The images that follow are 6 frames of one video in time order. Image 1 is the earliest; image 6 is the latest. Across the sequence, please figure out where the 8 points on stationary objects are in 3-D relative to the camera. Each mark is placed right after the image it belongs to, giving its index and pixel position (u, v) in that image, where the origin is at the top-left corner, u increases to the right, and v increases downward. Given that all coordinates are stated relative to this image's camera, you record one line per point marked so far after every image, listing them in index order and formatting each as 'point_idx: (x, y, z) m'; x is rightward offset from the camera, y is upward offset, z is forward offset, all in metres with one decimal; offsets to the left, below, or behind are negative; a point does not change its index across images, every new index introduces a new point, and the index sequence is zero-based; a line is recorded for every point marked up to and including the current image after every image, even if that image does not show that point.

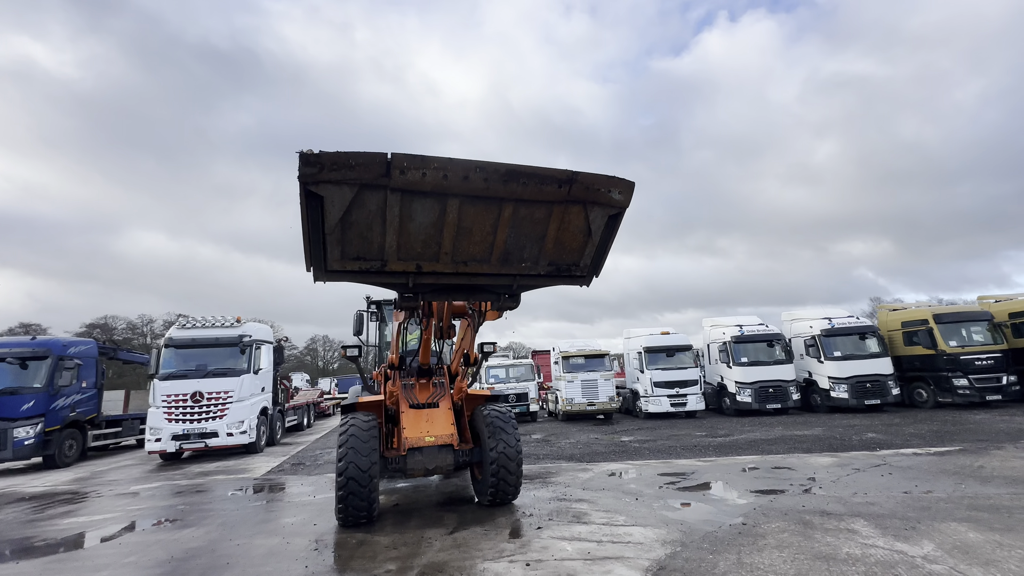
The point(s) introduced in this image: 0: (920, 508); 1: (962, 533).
0: (+4.4, -2.4, +4.8) m
1: (+4.1, -2.2, +4.0) m
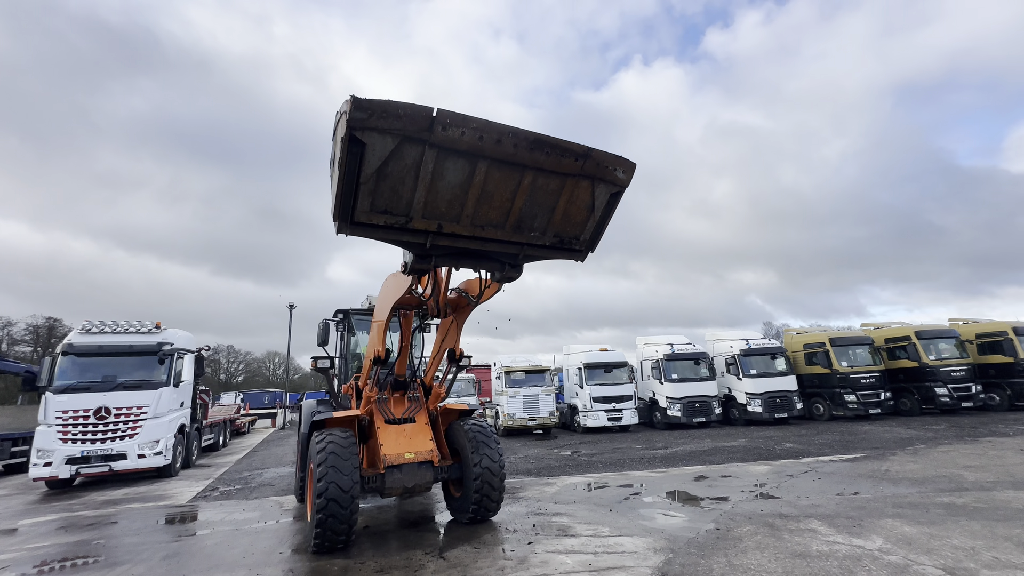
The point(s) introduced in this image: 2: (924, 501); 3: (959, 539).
0: (+4.3, -2.7, +5.5) m
1: (+4.1, -2.5, +4.6) m
2: (+5.2, -2.7, +5.6) m
3: (+4.3, -2.4, +4.2) m
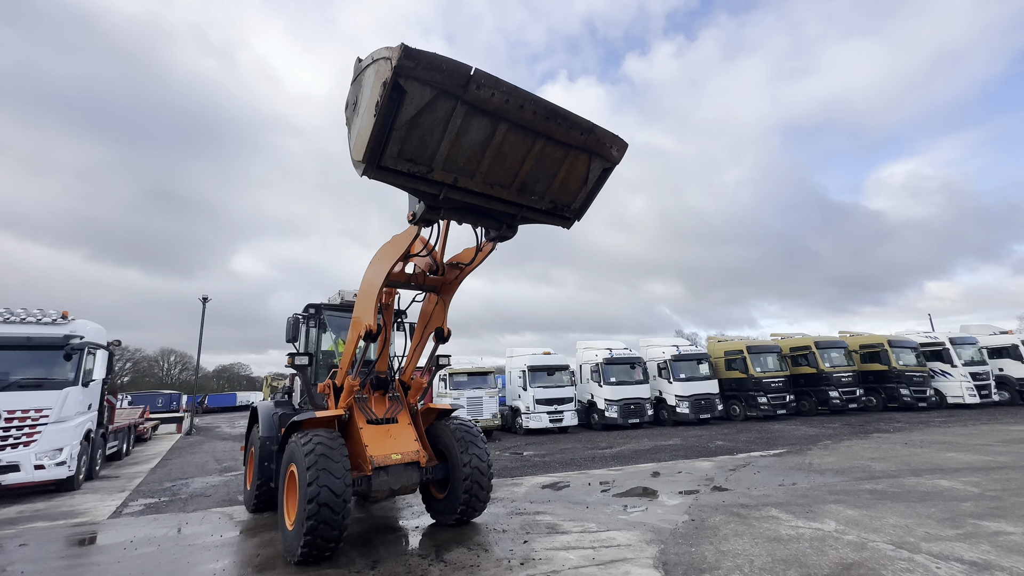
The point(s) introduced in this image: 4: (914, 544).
0: (+4.0, -2.9, +6.1) m
1: (+4.0, -2.7, +5.3) m
2: (+4.9, -2.9, +6.4) m
3: (+4.2, -2.5, +4.9) m
4: (+3.8, -2.4, +4.1) m
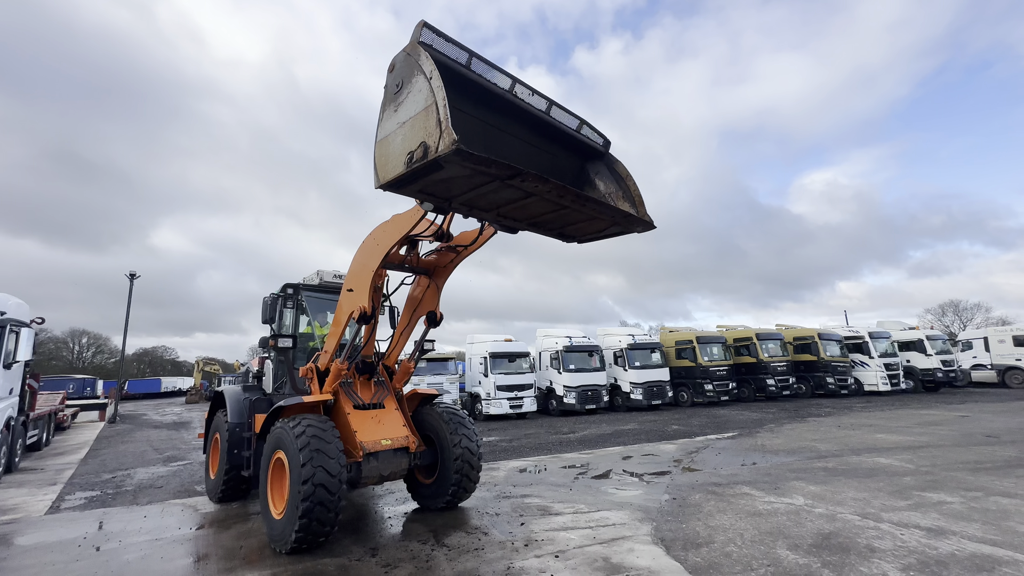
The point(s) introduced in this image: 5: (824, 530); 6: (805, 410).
0: (+3.8, -2.8, +6.6) m
1: (+3.8, -2.6, +5.8) m
2: (+4.6, -2.8, +7.0) m
3: (+4.2, -2.5, +5.4) m
4: (+3.8, -2.3, +4.6) m
5: (+3.0, -2.3, +4.2) m
6: (+10.6, -4.4, +16.0) m
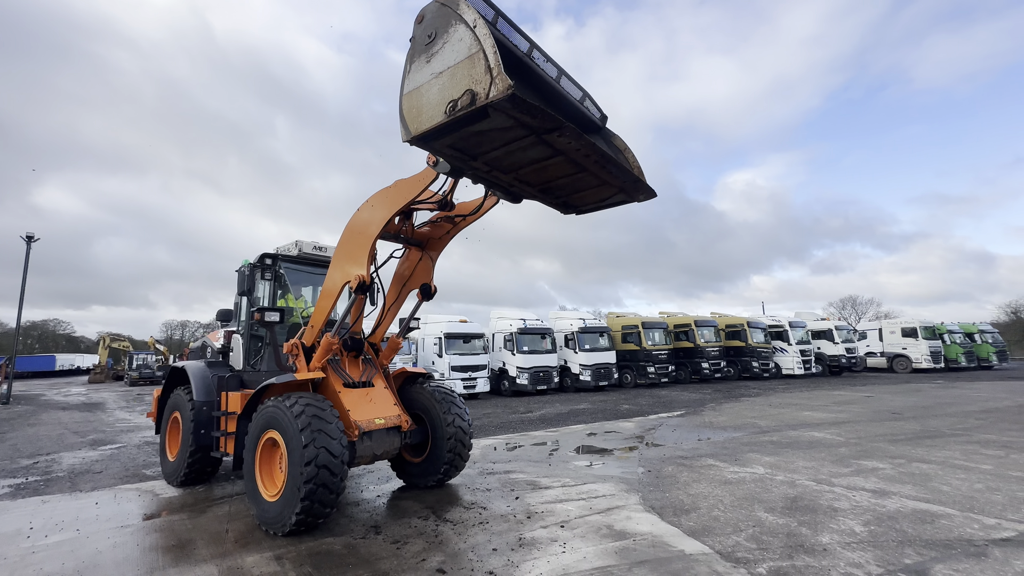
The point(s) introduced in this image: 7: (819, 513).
0: (+3.4, -2.6, +7.2) m
1: (+3.6, -2.4, +6.4) m
2: (+4.2, -2.6, +7.7) m
3: (+4.0, -2.4, +6.1) m
4: (+3.7, -2.2, +5.2) m
5: (+3.0, -2.2, +4.8) m
6: (+8.8, -4.0, +17.5) m
7: (+2.9, -2.1, +4.2) m
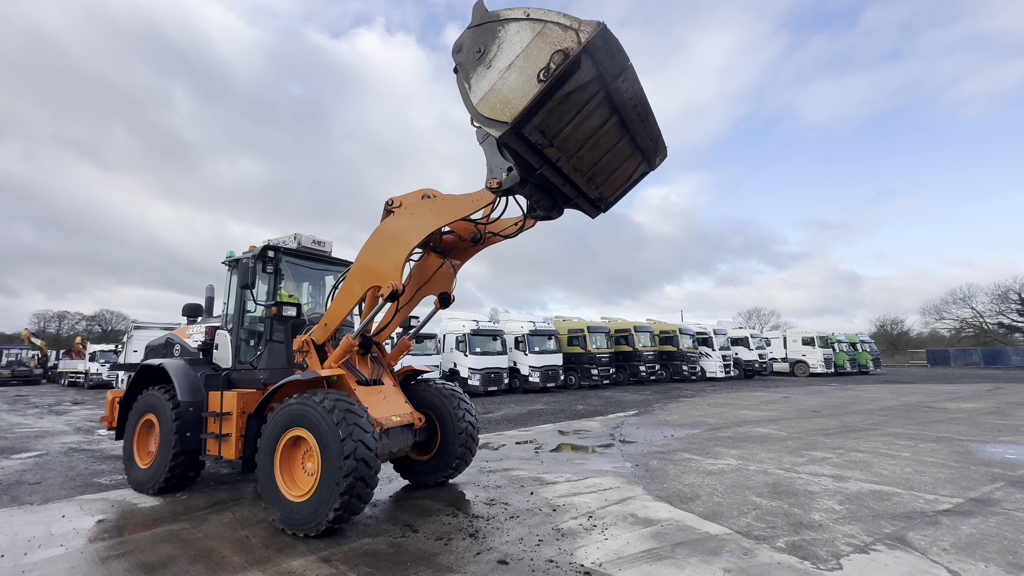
0: (+3.2, -2.8, +7.9) m
1: (+3.5, -2.6, +7.1) m
2: (+3.9, -2.8, +8.5) m
3: (+3.9, -2.6, +6.9) m
4: (+3.8, -2.4, +6.0) m
5: (+3.1, -2.4, +5.4) m
6: (+6.8, -4.4, +18.9) m
7: (+3.1, -2.3, +4.9) m
